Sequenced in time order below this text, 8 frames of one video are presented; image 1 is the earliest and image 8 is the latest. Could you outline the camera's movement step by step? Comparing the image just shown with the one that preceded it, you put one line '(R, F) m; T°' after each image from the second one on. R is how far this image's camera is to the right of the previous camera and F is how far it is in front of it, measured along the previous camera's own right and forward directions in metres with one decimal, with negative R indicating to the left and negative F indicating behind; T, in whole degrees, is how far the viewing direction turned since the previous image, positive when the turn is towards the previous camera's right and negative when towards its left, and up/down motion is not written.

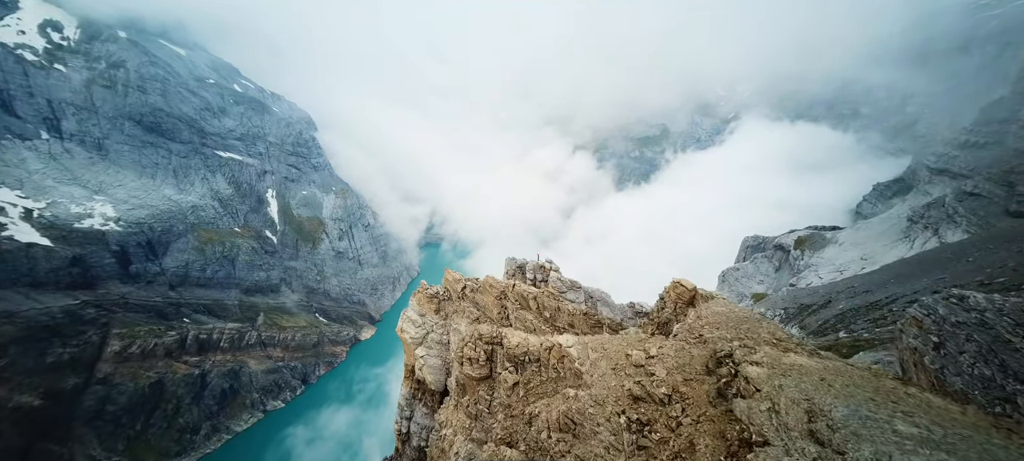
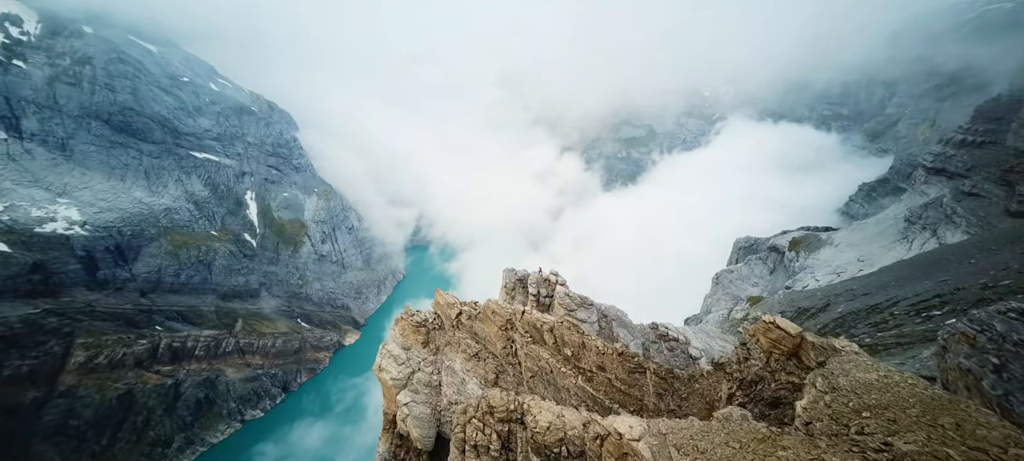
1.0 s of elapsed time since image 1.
(-0.6, +3.2) m; +2°
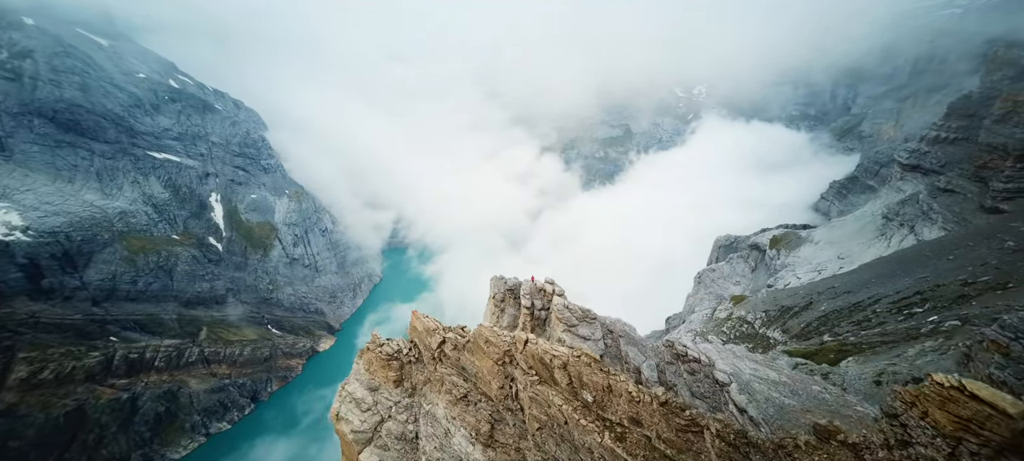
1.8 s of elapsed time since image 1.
(-0.5, +2.8) m; +3°
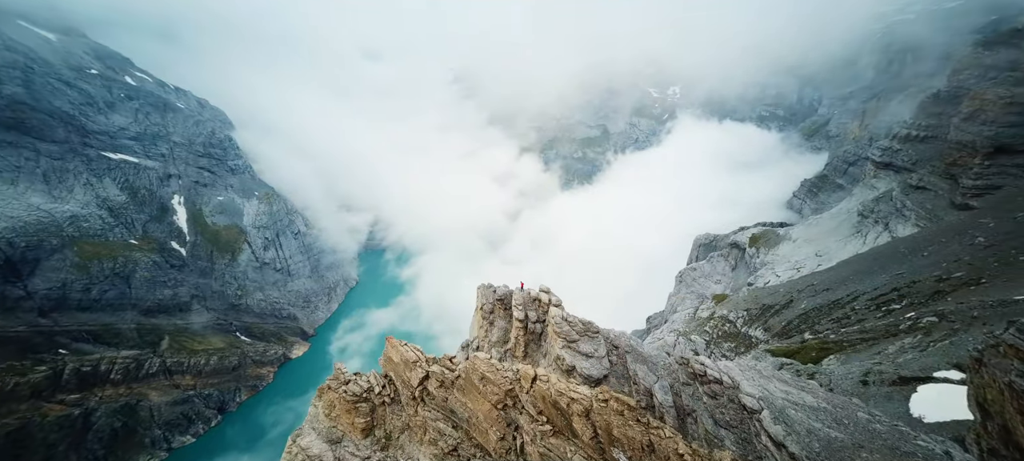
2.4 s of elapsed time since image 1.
(-0.5, +2.2) m; +3°
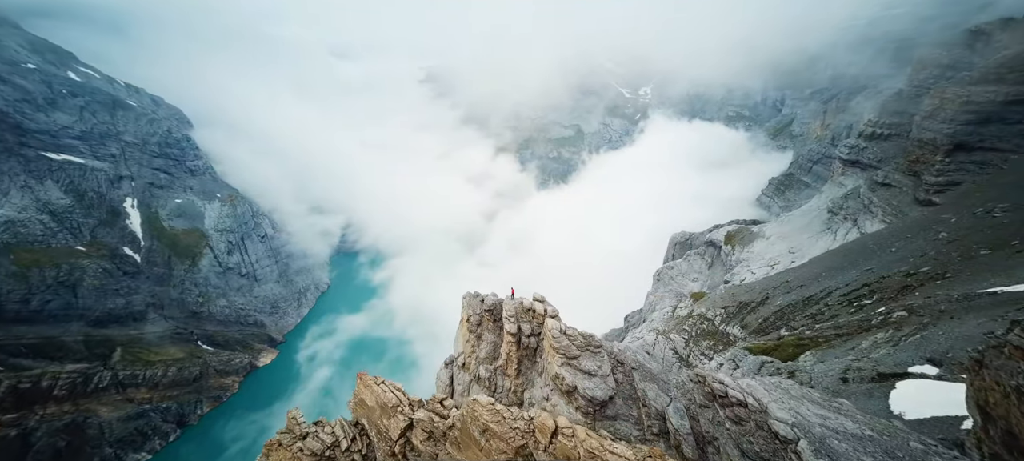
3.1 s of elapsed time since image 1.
(-0.5, +1.9) m; +4°
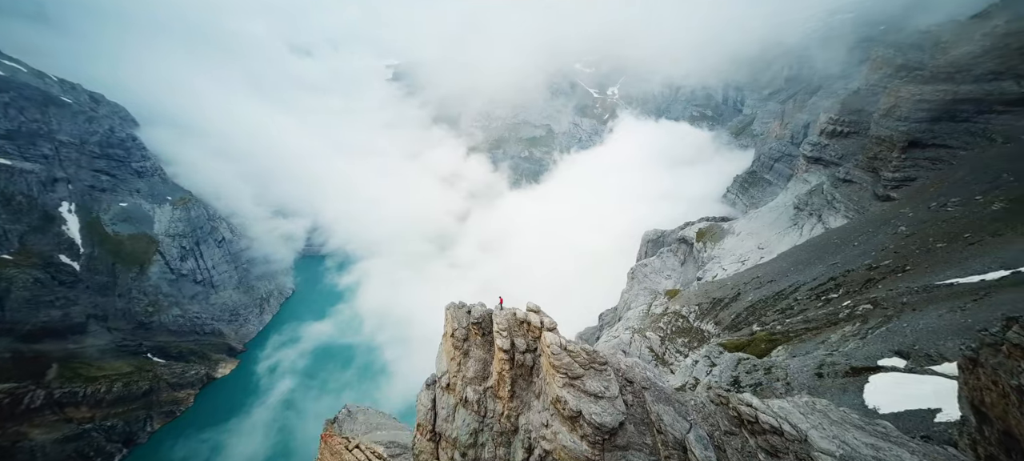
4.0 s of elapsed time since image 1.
(-0.7, +1.8) m; +4°
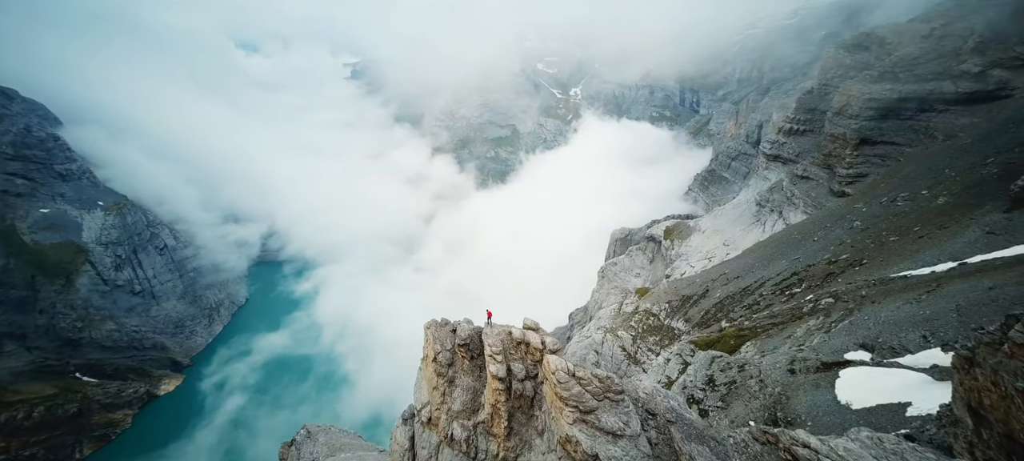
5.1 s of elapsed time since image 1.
(-0.9, +2.2) m; +5°
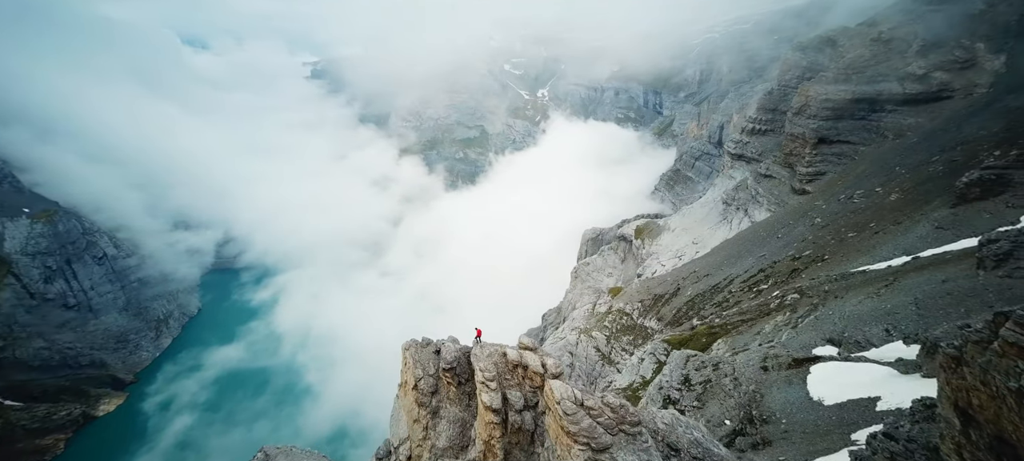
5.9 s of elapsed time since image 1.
(-0.7, +1.8) m; +5°
